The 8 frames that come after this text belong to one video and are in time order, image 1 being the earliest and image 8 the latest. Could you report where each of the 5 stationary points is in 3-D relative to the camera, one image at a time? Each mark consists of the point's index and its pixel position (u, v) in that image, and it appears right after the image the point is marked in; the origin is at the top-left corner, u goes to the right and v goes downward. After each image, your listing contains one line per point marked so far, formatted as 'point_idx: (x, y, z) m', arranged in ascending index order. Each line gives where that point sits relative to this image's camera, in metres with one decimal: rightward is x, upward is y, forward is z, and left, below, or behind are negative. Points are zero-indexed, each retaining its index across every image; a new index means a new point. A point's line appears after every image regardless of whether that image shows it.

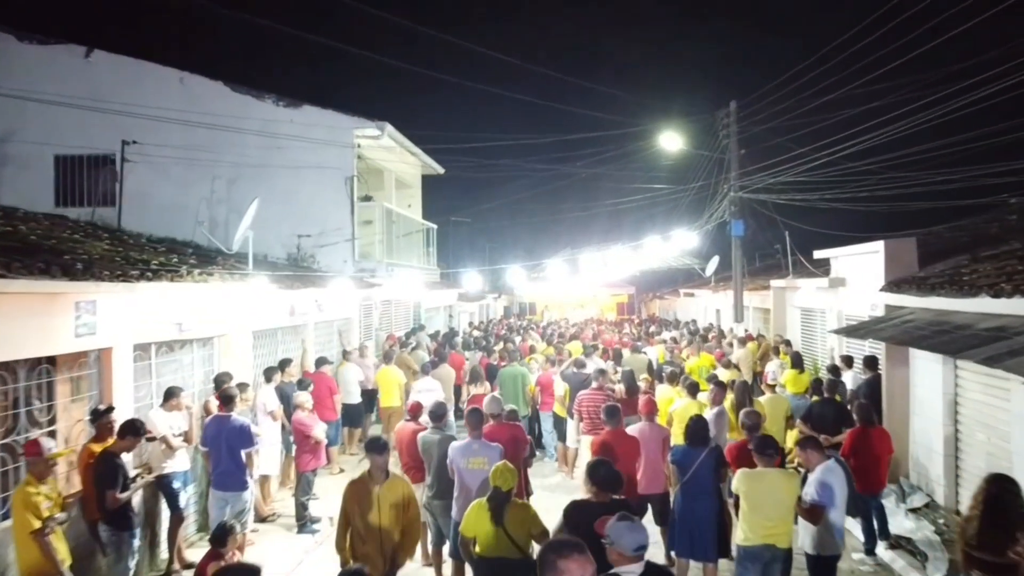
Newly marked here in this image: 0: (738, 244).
0: (+6.3, +1.2, +16.3) m
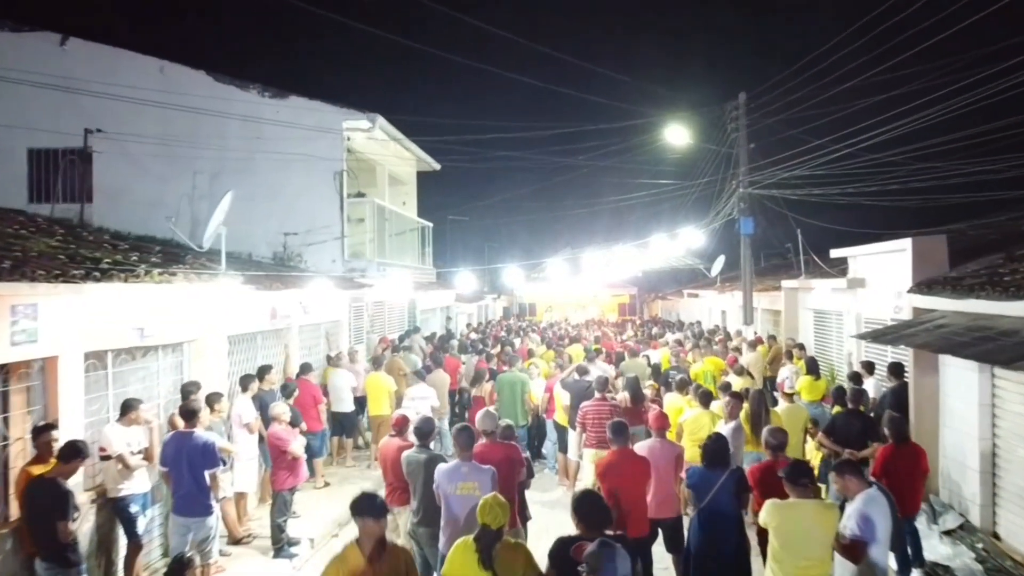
0: (+6.2, +1.2, +15.5) m
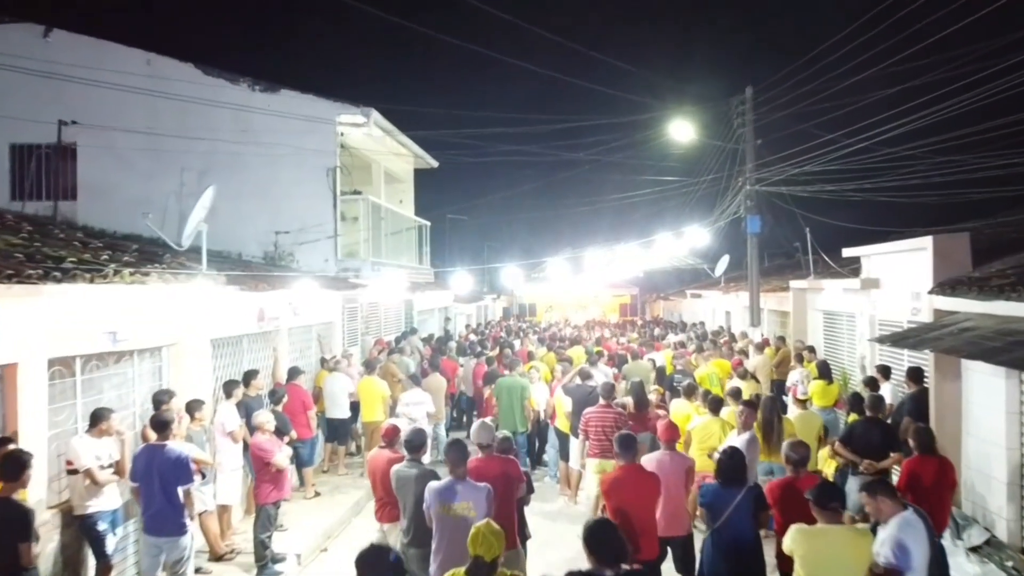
0: (+6.2, +1.2, +15.0) m
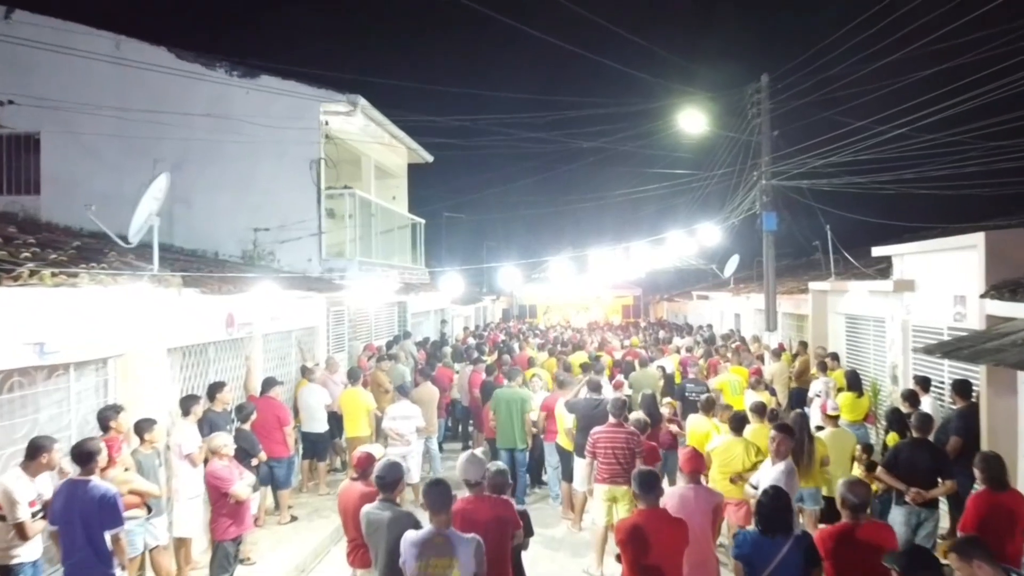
0: (+6.2, +1.1, +14.0) m
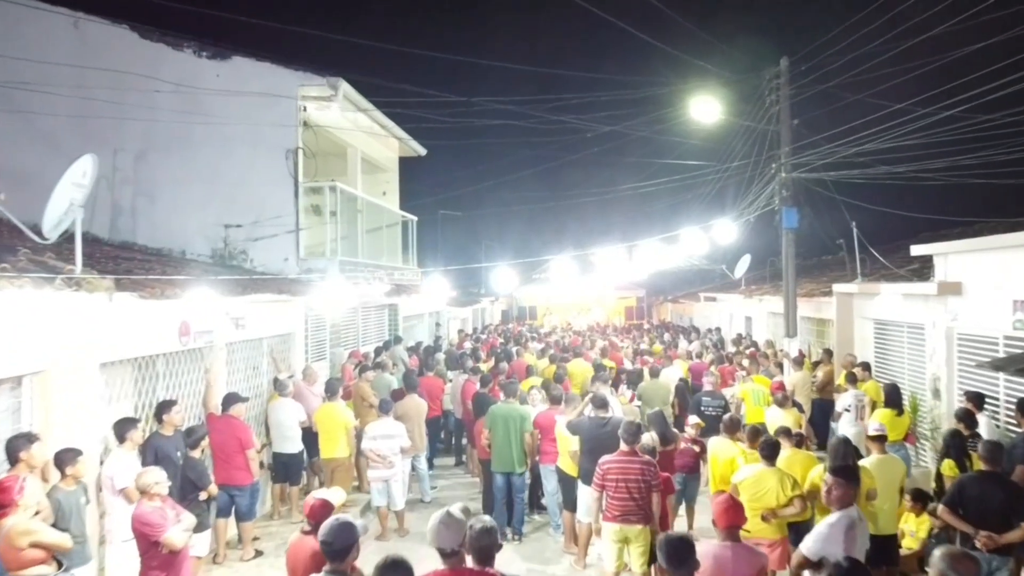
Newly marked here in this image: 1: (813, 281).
0: (+6.1, +1.1, +12.9) m
1: (+7.3, +0.2, +14.2) m
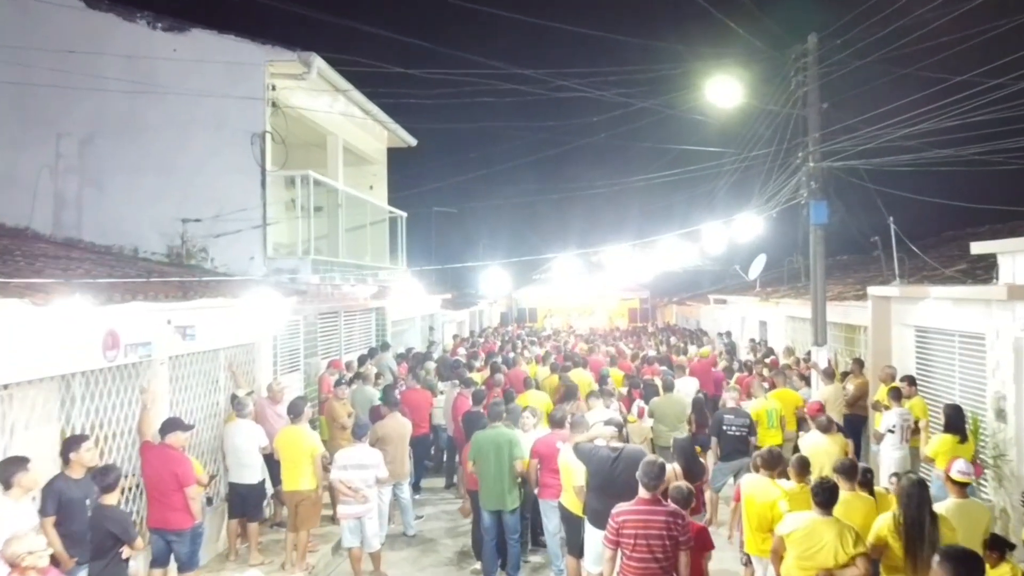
0: (+6.1, +1.0, +11.6) m
1: (+7.2, +0.1, +12.9) m
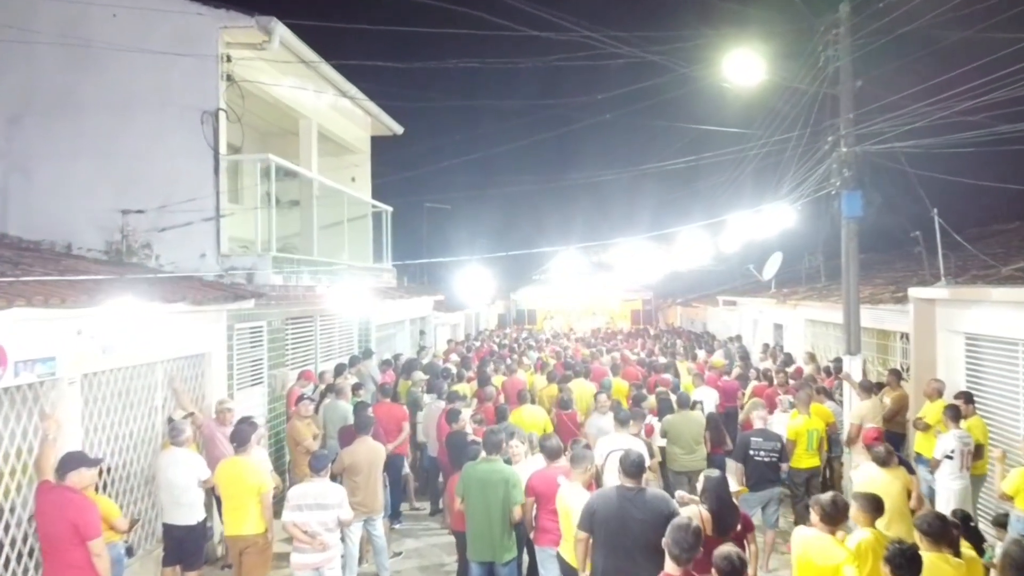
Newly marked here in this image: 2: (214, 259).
0: (+5.9, +1.0, +10.2) m
1: (+7.1, +0.1, +11.5) m
2: (-4.5, +0.4, +9.0) m
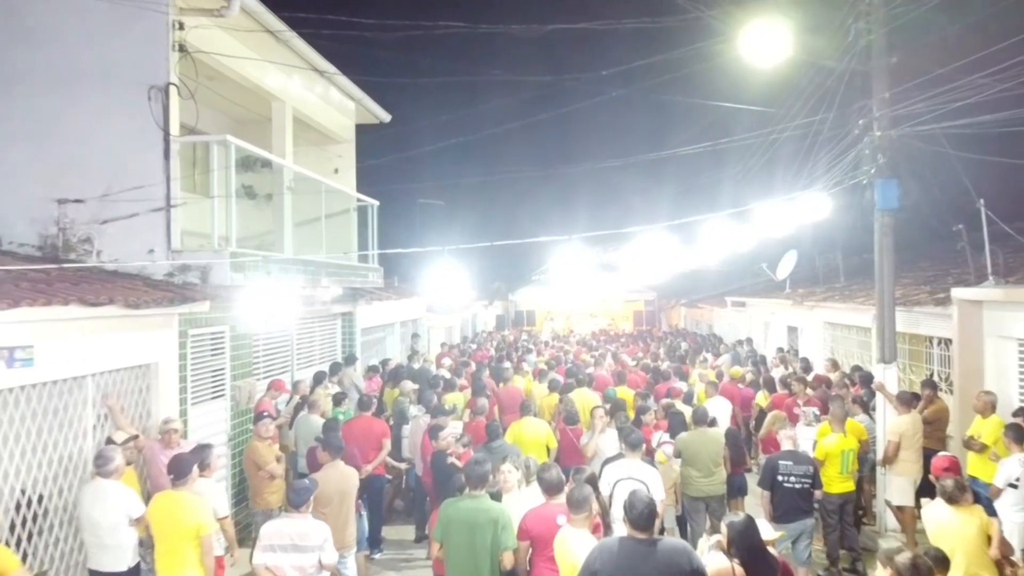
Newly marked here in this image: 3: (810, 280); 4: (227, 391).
0: (+5.8, +1.0, +9.2) m
1: (+7.0, +0.1, +10.5) m
2: (-4.6, +0.4, +7.9) m
3: (+8.1, +0.3, +15.9) m
4: (-4.1, -1.5, +8.5) m
